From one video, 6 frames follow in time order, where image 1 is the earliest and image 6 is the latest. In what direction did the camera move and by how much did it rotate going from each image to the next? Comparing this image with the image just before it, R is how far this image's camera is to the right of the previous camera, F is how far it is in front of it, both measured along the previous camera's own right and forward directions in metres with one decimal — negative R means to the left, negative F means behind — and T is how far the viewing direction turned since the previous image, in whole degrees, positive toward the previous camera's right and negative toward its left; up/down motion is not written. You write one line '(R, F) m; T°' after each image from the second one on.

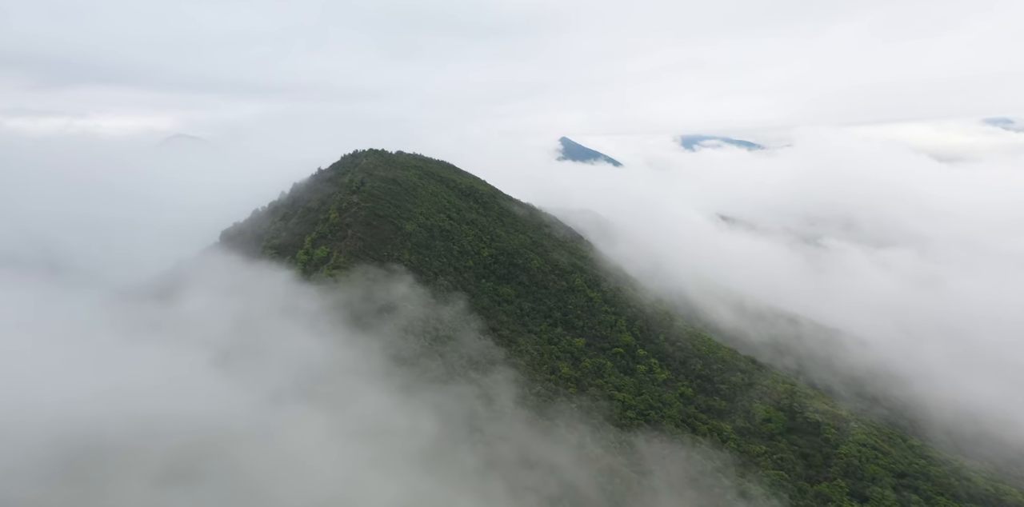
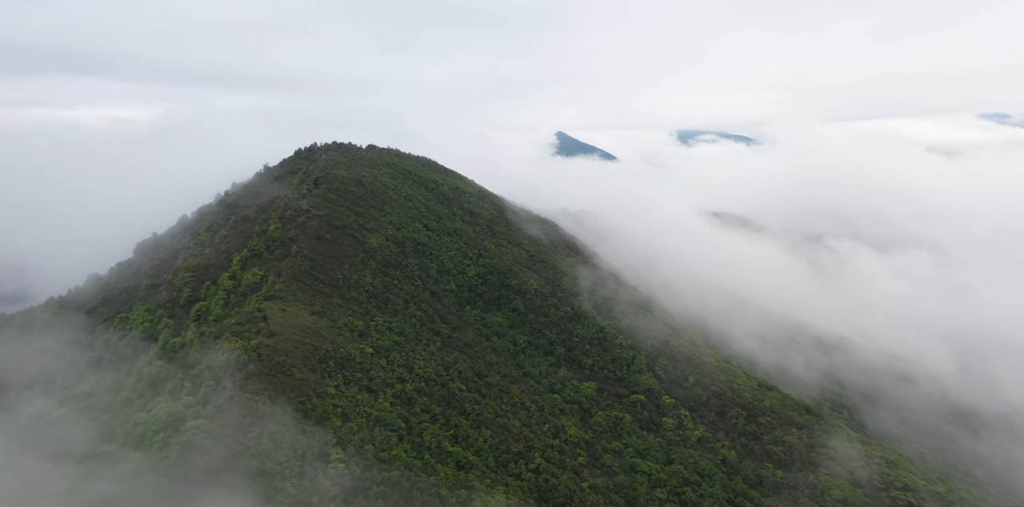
(+0.4, +14.0) m; 0°
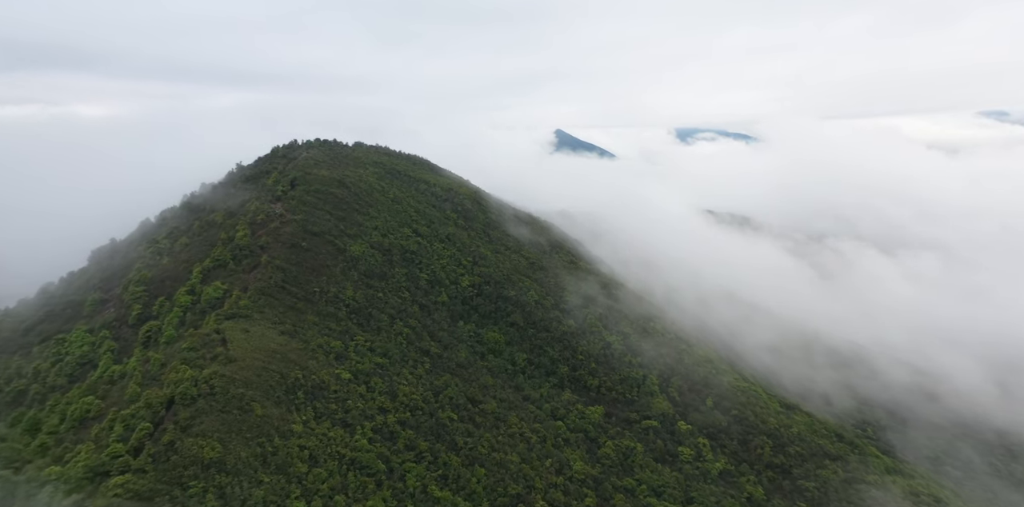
(+0.1, +5.5) m; 0°
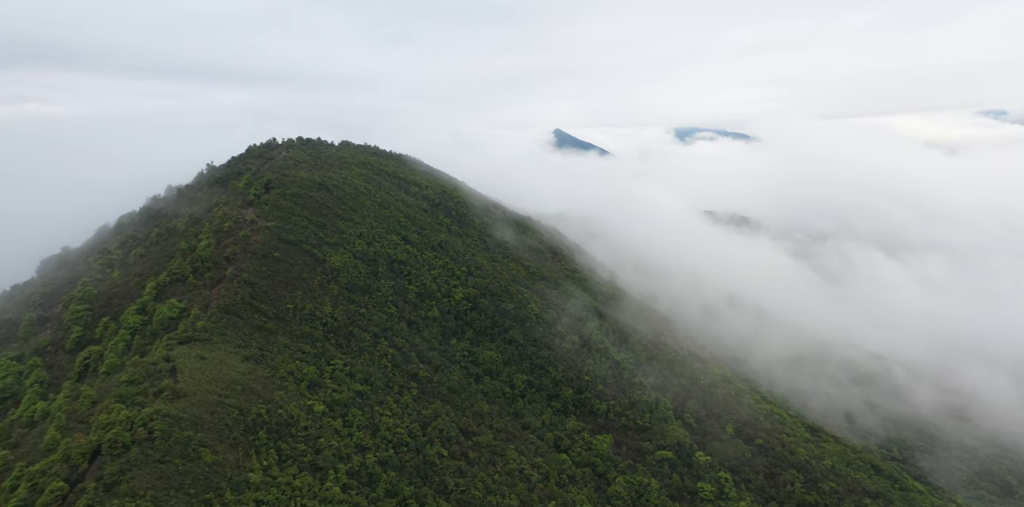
(+0.1, +4.9) m; 0°
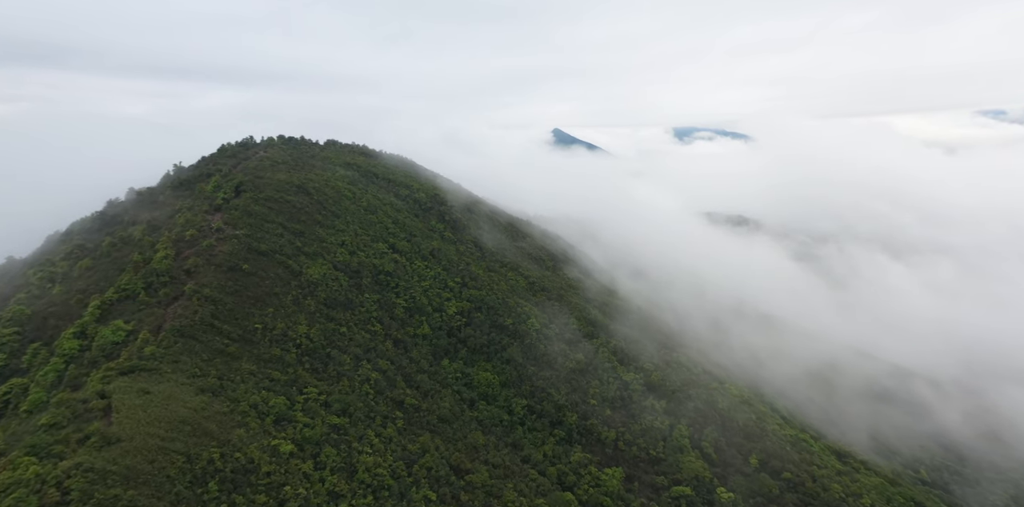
(+0.1, +4.6) m; 0°
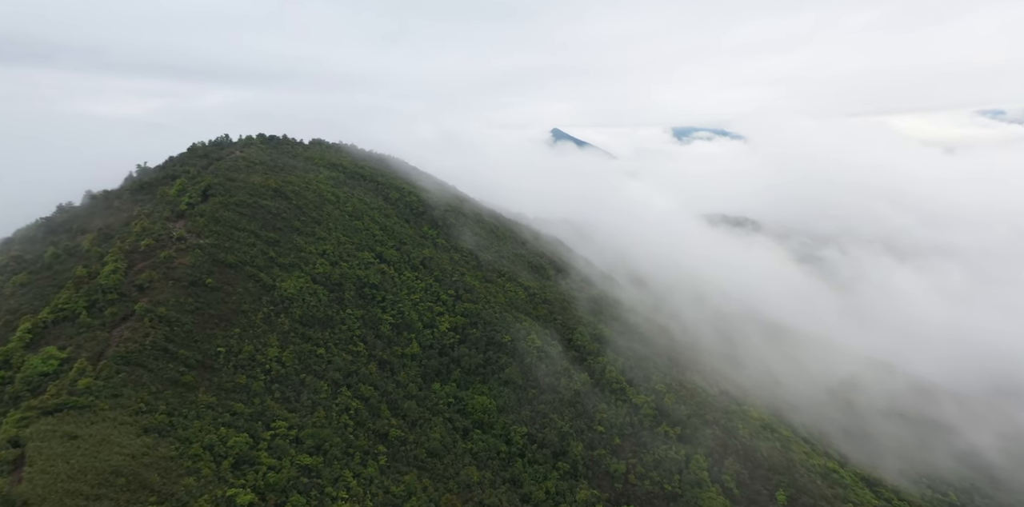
(0.0, +4.2) m; 0°
